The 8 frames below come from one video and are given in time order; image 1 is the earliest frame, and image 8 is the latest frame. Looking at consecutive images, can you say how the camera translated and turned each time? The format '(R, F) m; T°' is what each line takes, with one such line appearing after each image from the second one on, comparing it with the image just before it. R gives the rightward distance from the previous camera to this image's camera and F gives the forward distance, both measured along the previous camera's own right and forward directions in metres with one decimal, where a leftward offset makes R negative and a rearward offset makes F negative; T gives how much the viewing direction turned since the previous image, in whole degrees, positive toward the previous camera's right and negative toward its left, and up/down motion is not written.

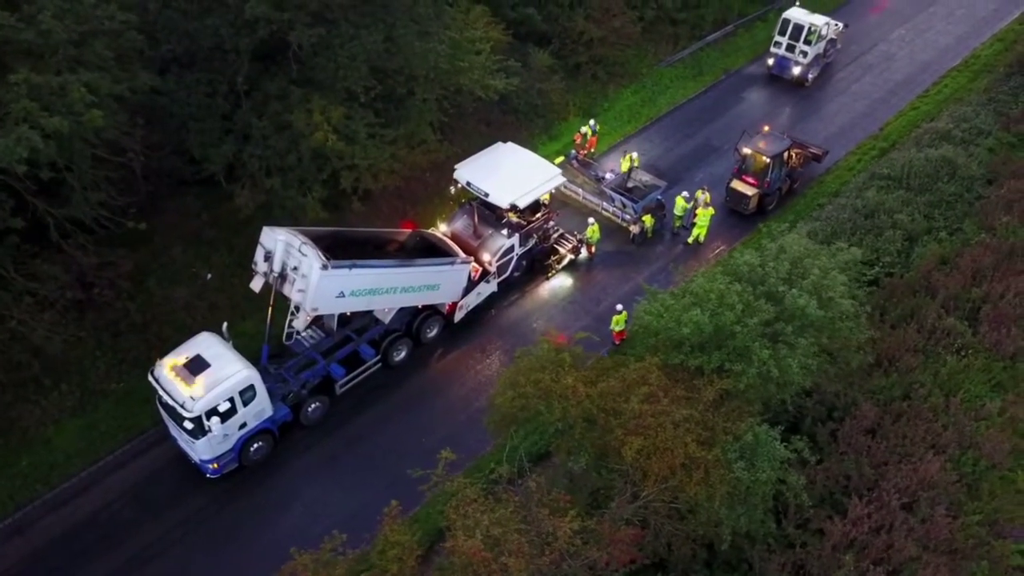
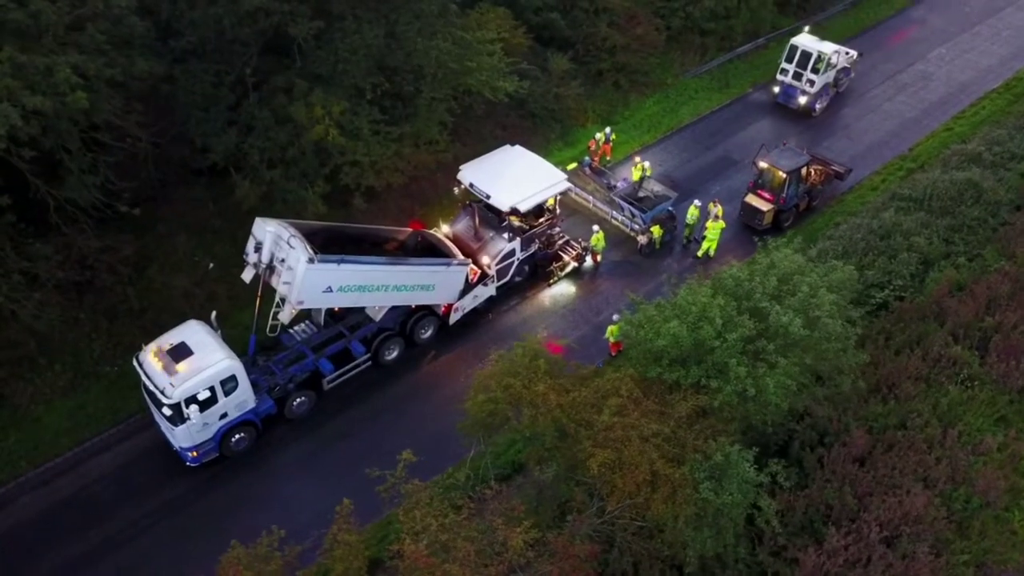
(+1.0, +0.3) m; -3°
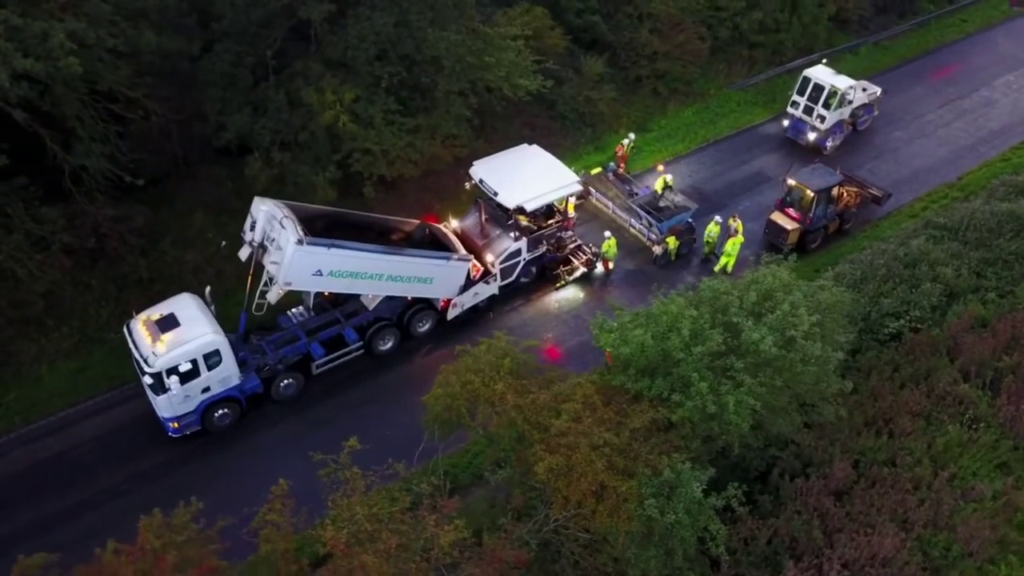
(+1.5, +0.4) m; -5°
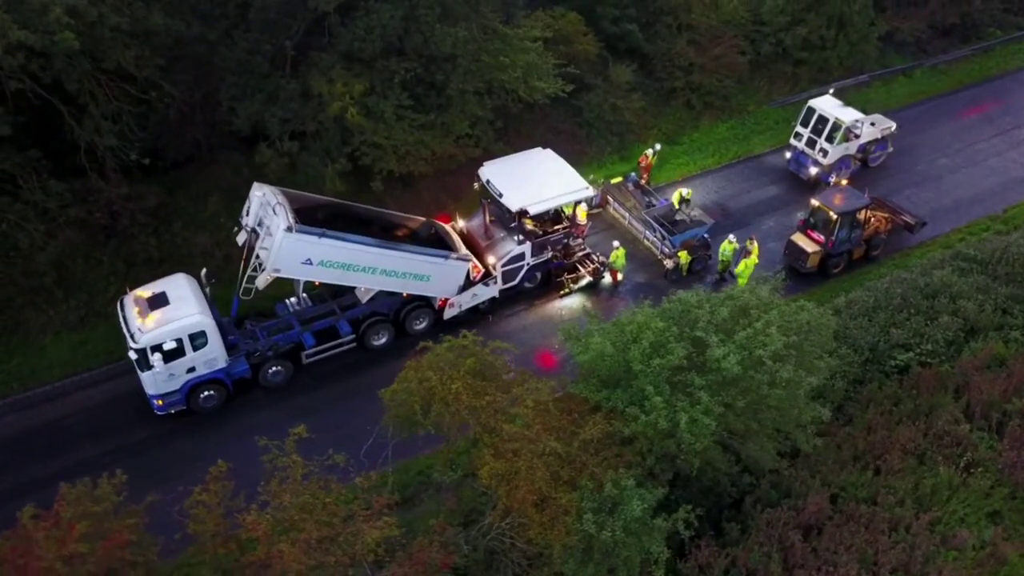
(+1.4, +0.4) m; -4°
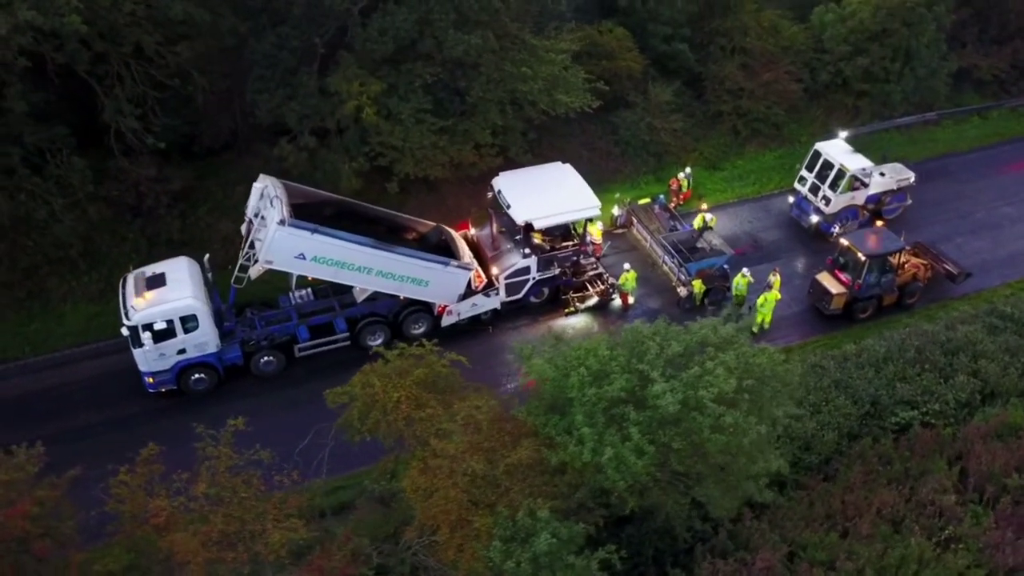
(+1.8, +0.4) m; -6°
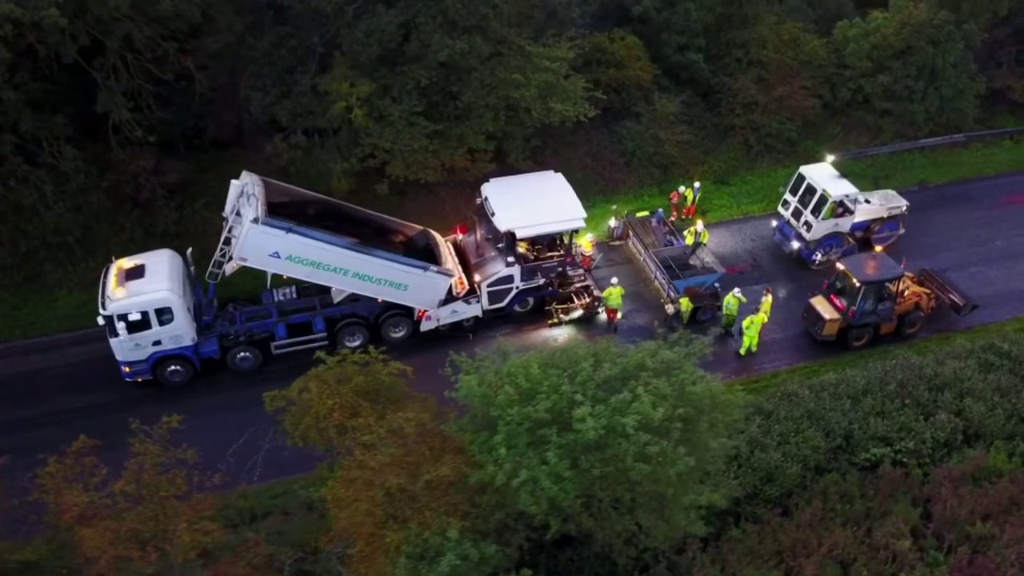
(+1.5, +0.3) m; -3°
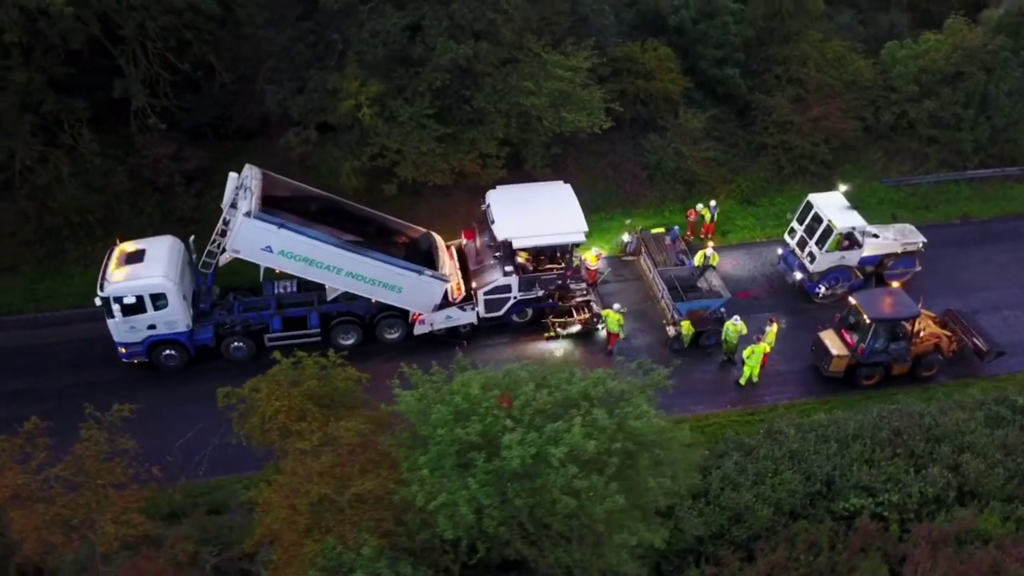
(+1.5, +0.3) m; -5°
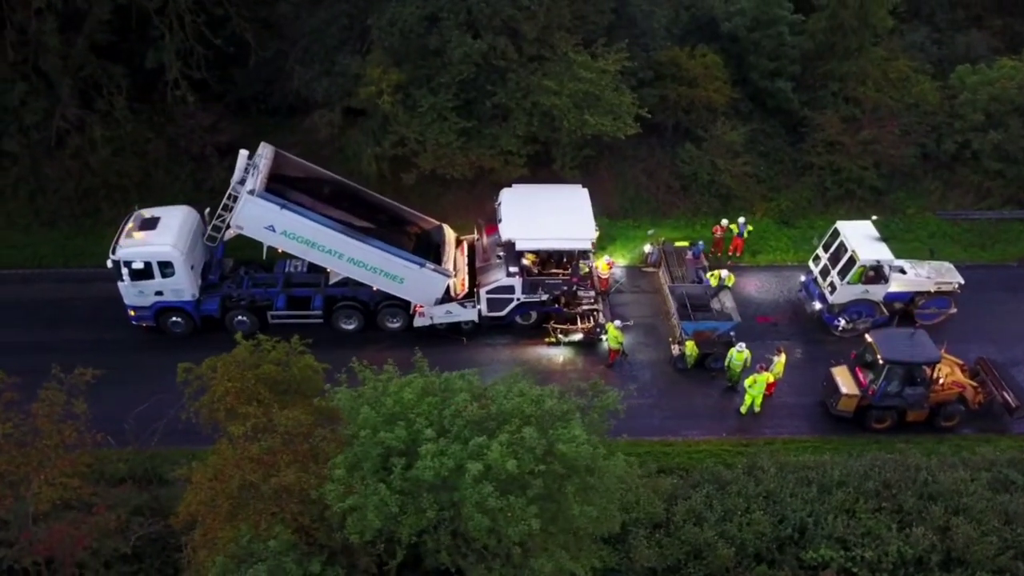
(+1.7, +0.4) m; -6°
